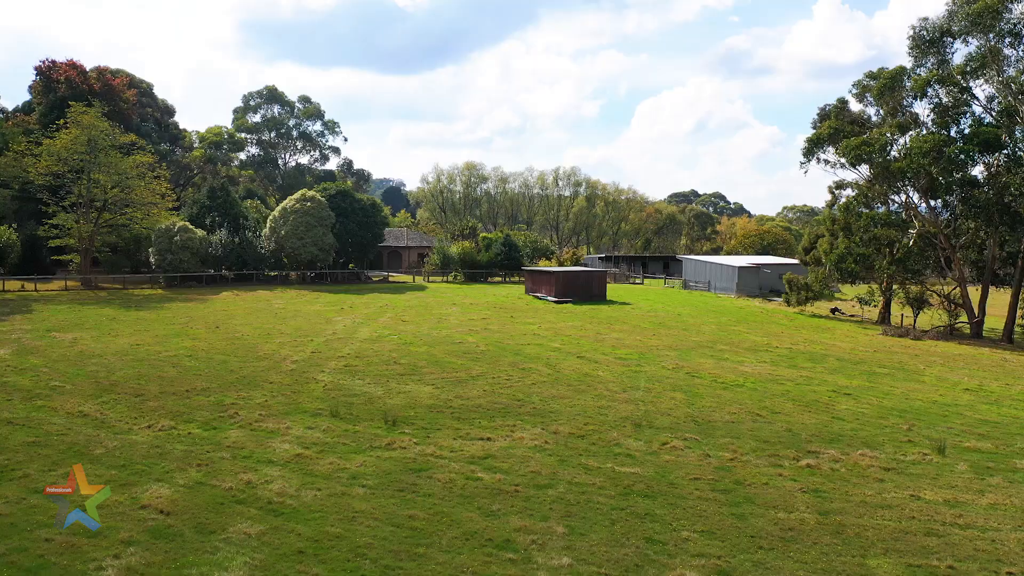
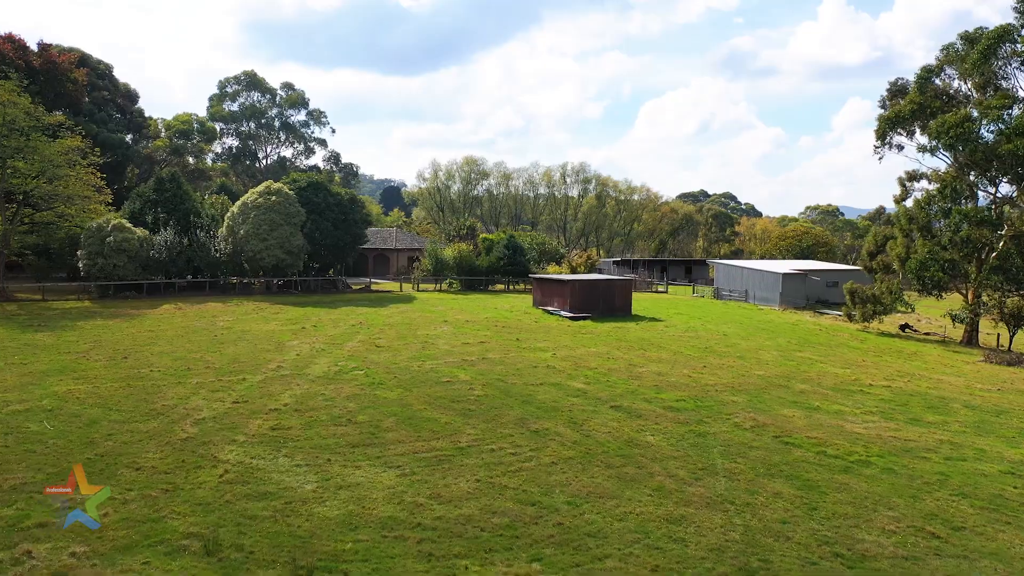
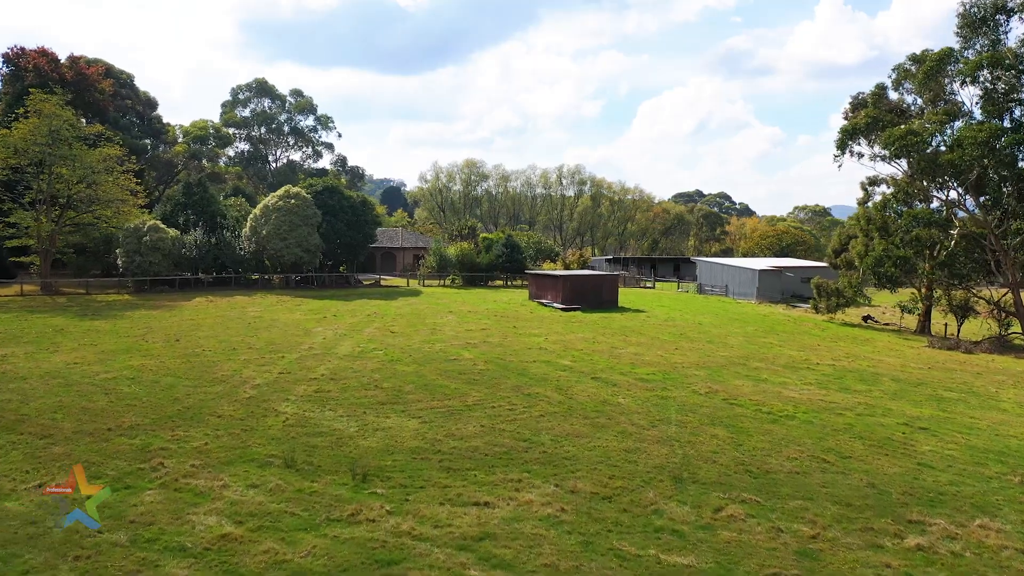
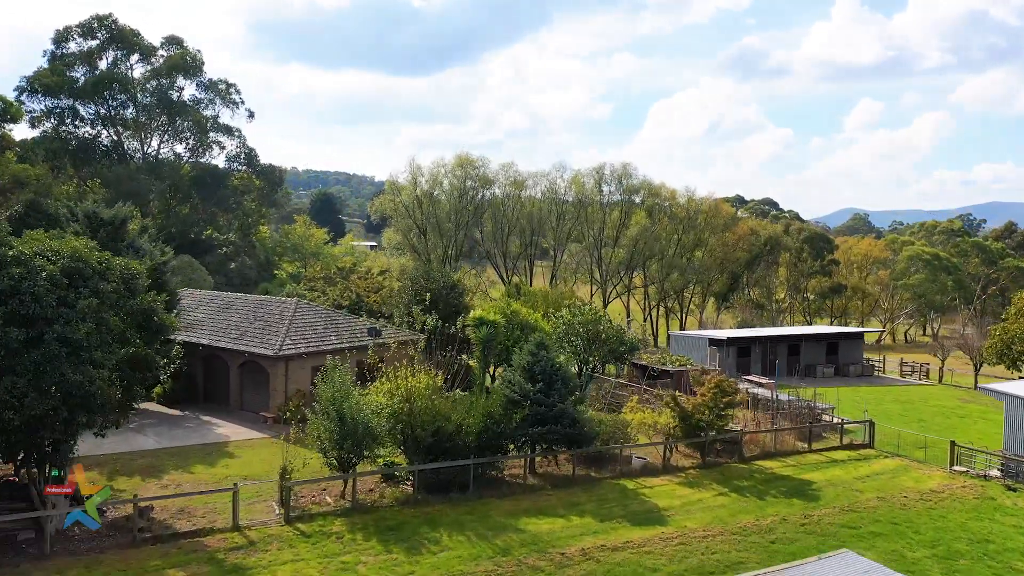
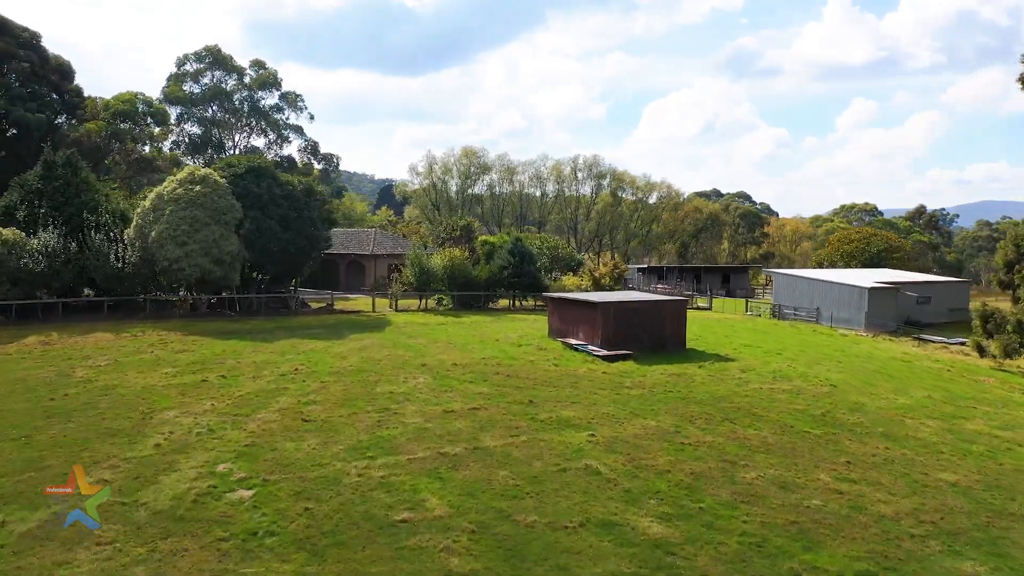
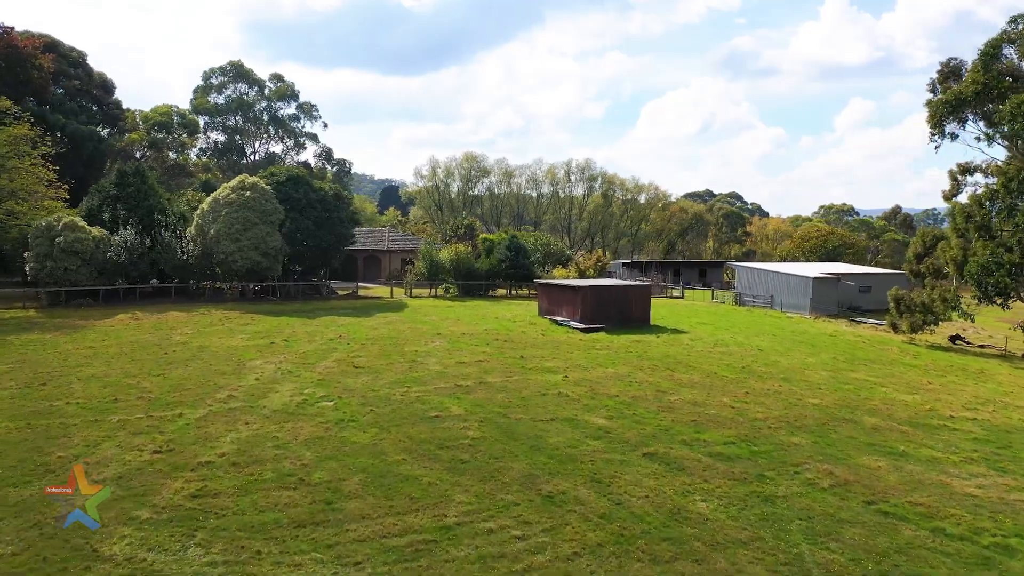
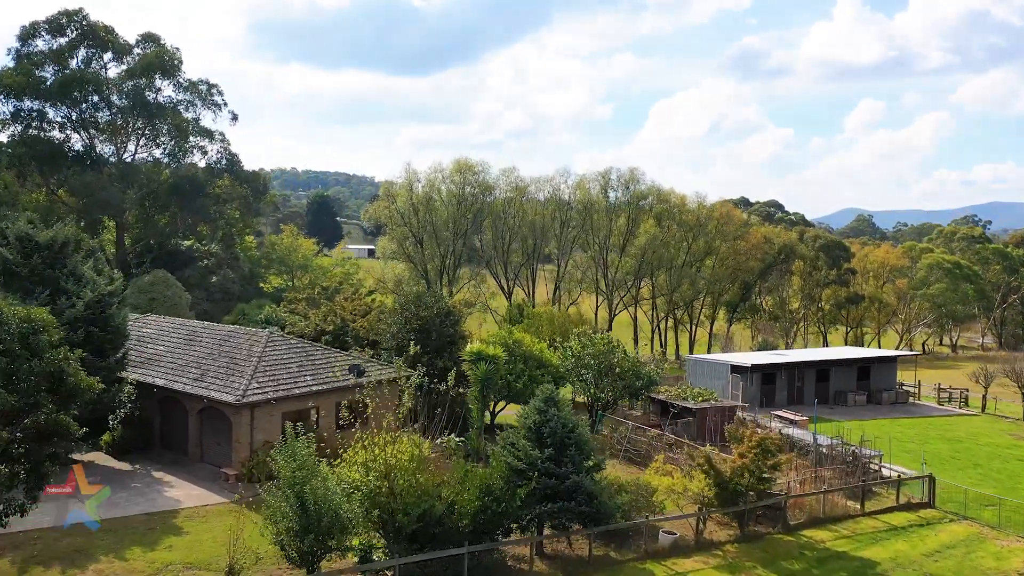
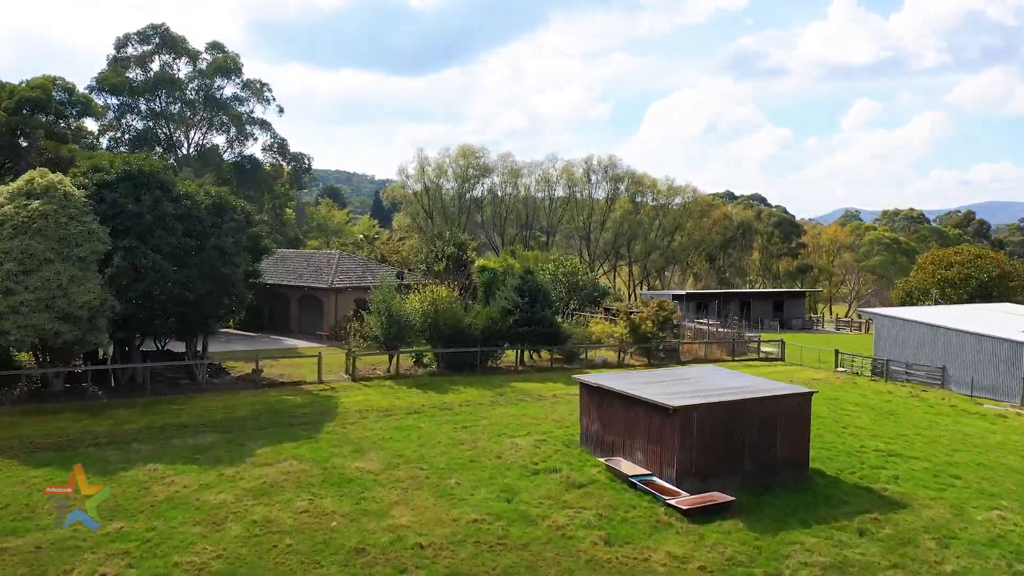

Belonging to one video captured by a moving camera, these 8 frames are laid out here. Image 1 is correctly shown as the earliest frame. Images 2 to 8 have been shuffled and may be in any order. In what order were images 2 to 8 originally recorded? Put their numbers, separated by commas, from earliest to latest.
3, 2, 6, 5, 8, 4, 7
